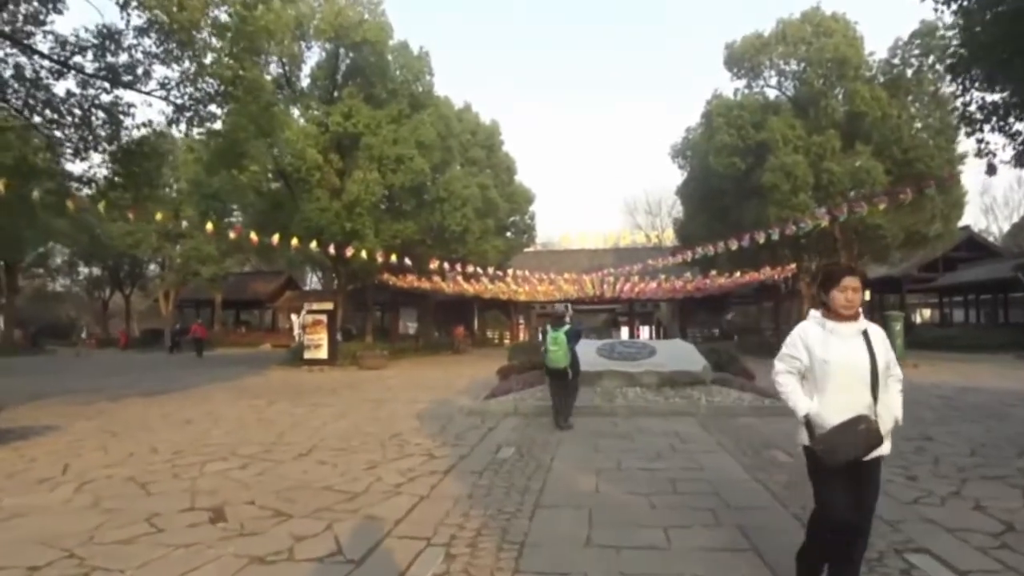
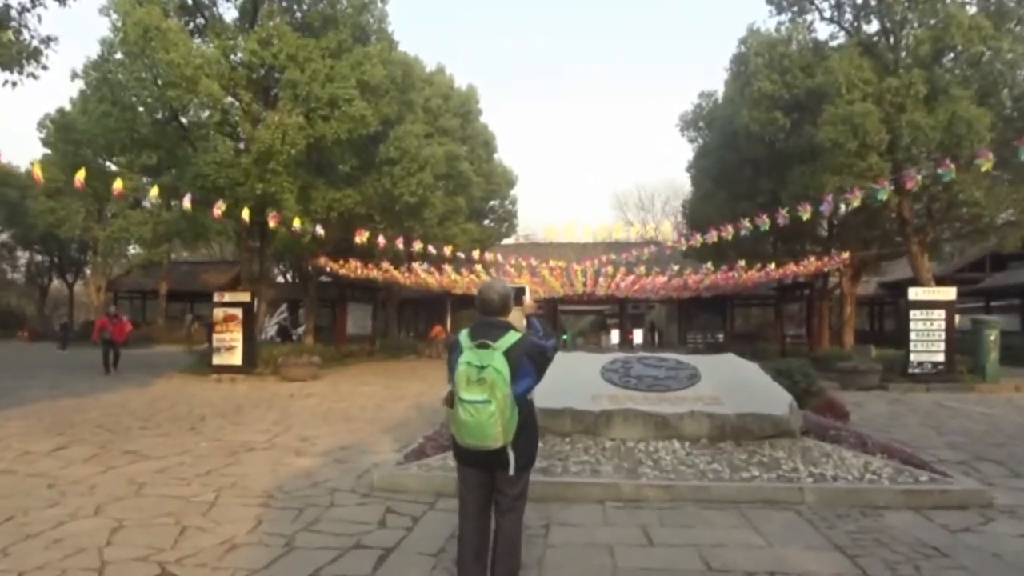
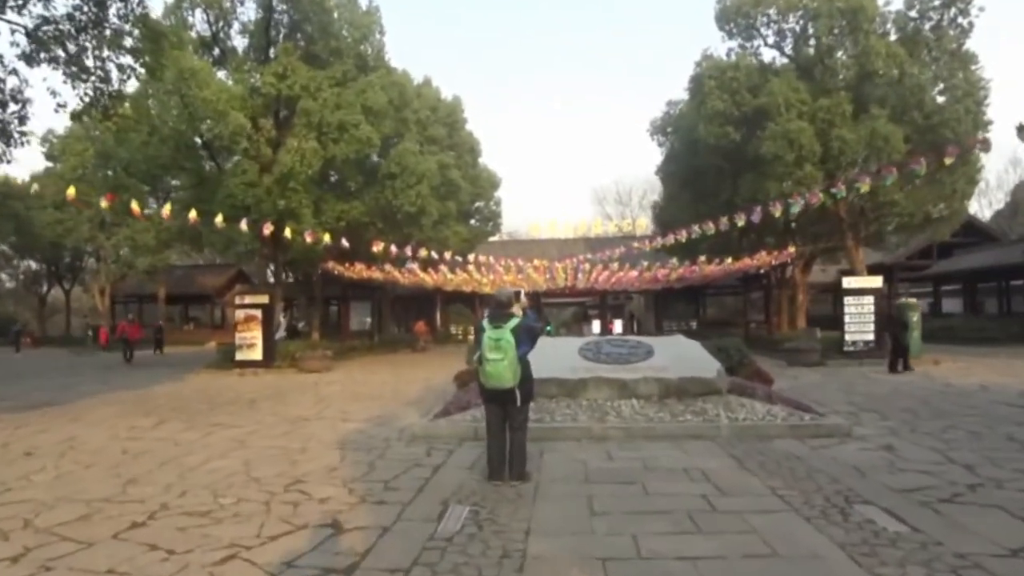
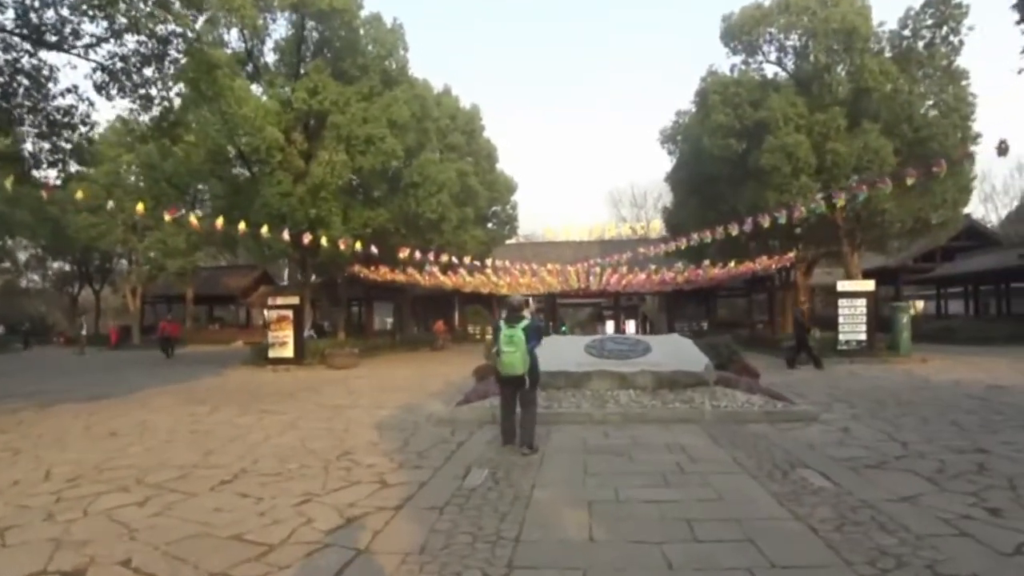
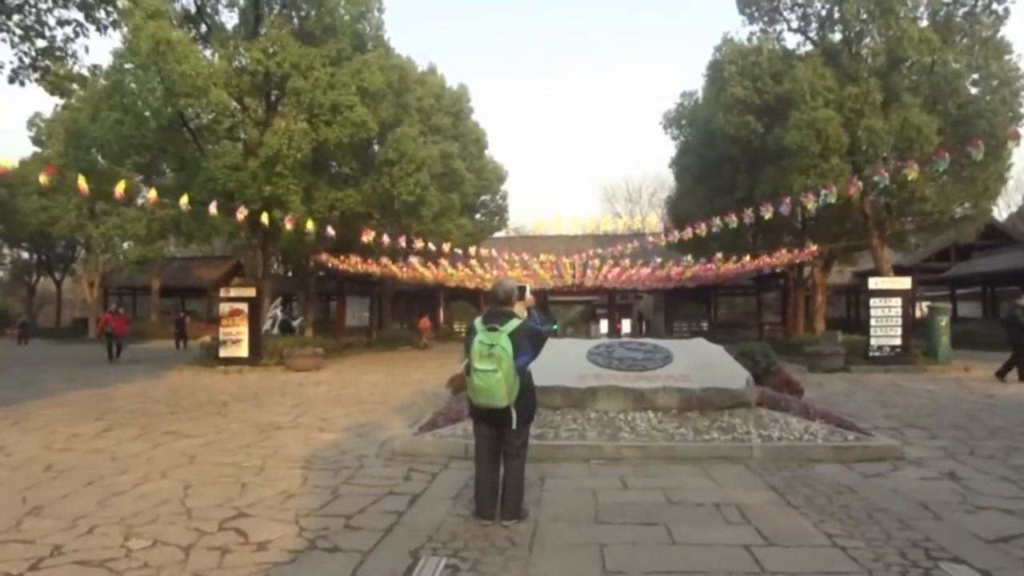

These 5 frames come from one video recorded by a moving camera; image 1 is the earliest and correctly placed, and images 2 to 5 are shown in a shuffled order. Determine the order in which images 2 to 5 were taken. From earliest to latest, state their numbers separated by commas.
4, 3, 5, 2
